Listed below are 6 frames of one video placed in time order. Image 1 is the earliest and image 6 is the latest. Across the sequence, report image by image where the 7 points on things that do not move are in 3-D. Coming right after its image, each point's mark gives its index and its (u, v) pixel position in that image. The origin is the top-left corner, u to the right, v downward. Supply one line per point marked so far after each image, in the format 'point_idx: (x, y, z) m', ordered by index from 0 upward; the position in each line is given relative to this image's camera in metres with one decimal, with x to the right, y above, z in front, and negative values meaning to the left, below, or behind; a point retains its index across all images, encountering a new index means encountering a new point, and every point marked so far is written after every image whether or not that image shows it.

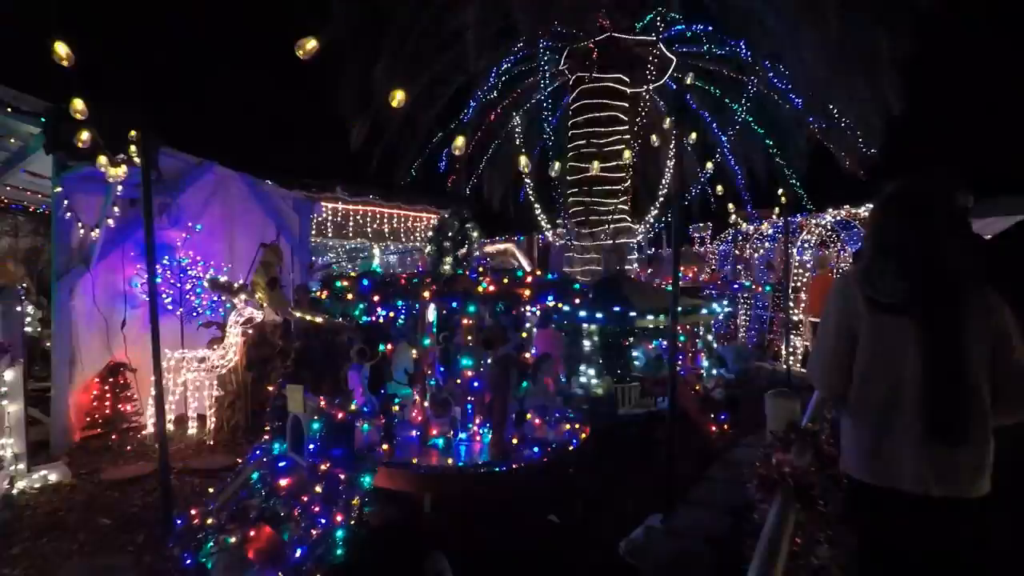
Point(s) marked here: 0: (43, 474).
0: (-4.6, -1.8, +6.5) m
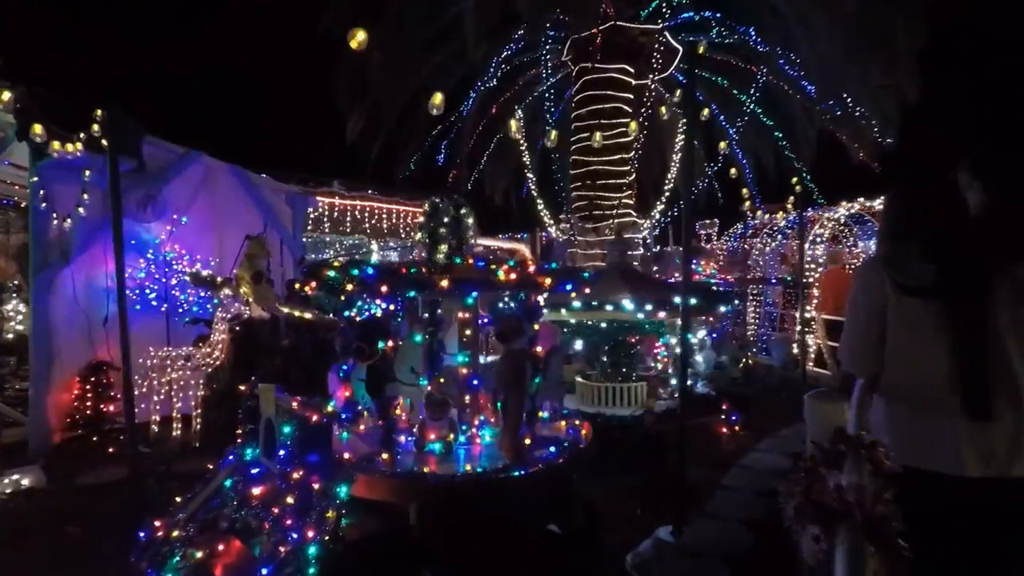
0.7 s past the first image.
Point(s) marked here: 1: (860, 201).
0: (-4.6, -1.7, +6.1) m
1: (+4.8, +1.2, +9.0) m
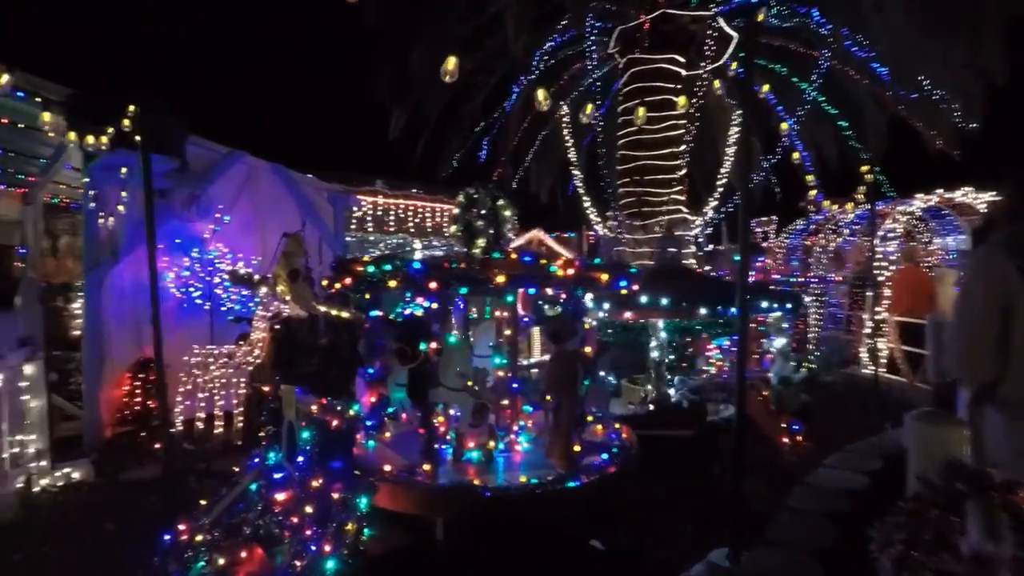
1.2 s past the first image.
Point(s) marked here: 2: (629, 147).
0: (-4.2, -1.7, +6.2) m
1: (+5.3, +1.2, +8.3) m
2: (+1.5, +1.7, +8.5) m
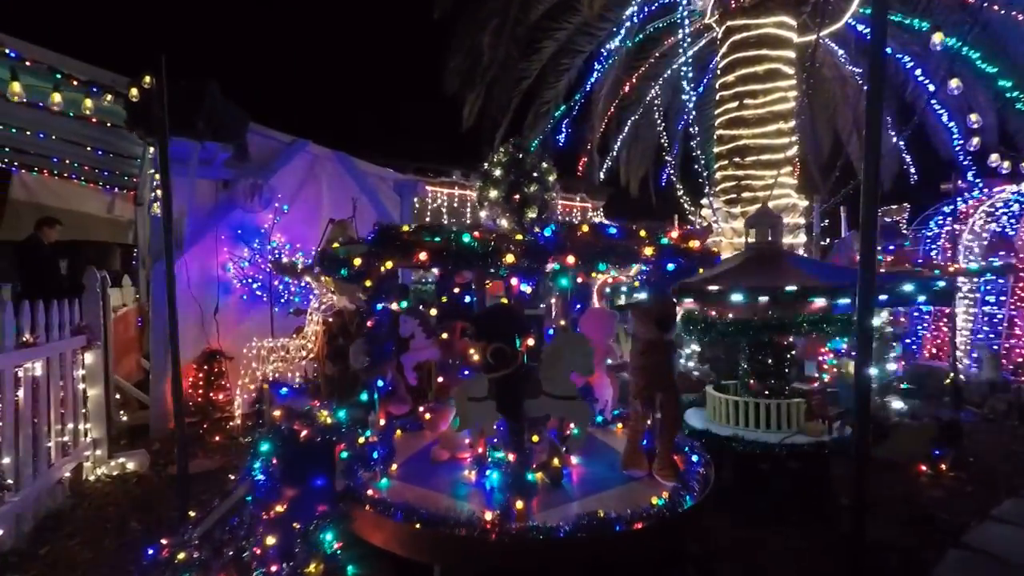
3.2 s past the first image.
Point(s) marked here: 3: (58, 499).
0: (-3.6, -1.6, +6.1) m
1: (+6.2, +1.3, +6.7) m
2: (+2.4, +1.8, +7.4) m
3: (-3.5, -1.6, +5.1) m
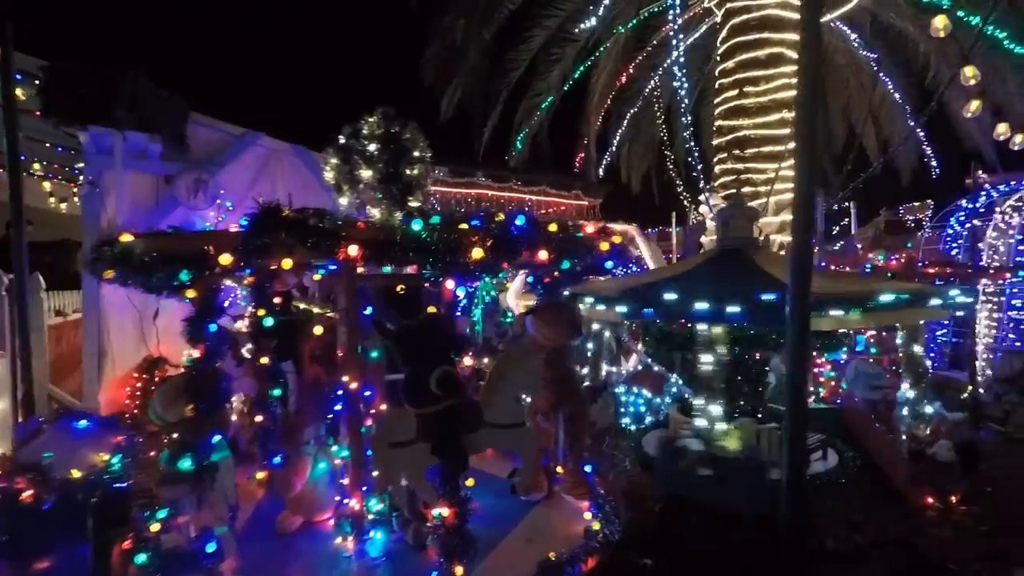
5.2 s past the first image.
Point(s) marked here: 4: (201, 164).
0: (-4.0, -1.6, +5.5) m
1: (+5.8, +1.2, +5.8) m
2: (+2.1, +1.8, +6.7) m
3: (-4.0, -1.7, +4.6) m
4: (-3.2, +1.3, +6.7) m
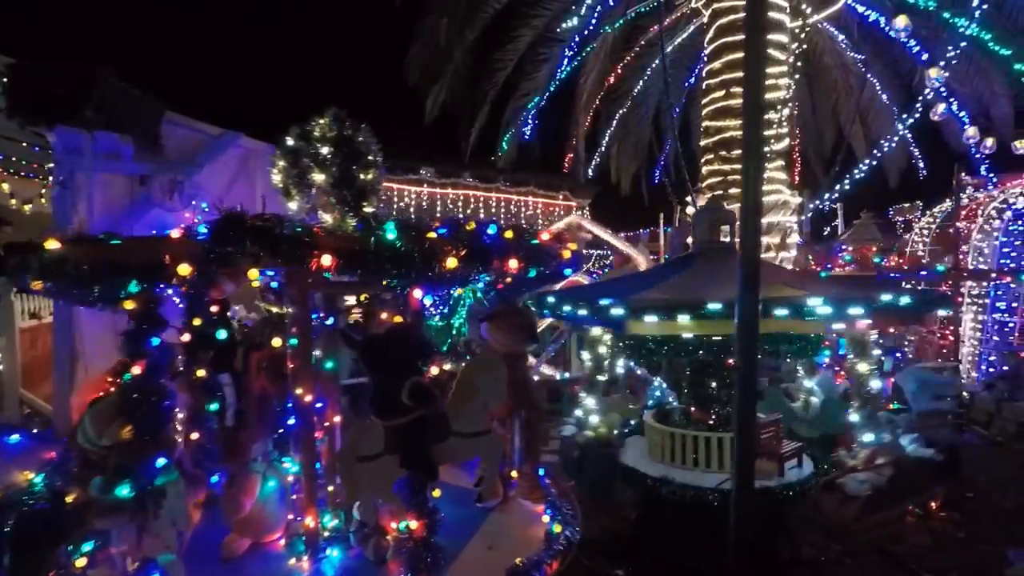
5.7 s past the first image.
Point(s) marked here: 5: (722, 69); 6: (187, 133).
0: (-4.2, -1.7, +5.4) m
1: (+5.6, +1.2, +5.8) m
2: (+1.9, +1.8, +6.6) m
3: (-4.2, -1.7, +4.5) m
4: (-3.4, +1.3, +6.6) m
5: (+1.9, +2.2, +6.4) m
6: (-3.4, +1.6, +6.9) m
